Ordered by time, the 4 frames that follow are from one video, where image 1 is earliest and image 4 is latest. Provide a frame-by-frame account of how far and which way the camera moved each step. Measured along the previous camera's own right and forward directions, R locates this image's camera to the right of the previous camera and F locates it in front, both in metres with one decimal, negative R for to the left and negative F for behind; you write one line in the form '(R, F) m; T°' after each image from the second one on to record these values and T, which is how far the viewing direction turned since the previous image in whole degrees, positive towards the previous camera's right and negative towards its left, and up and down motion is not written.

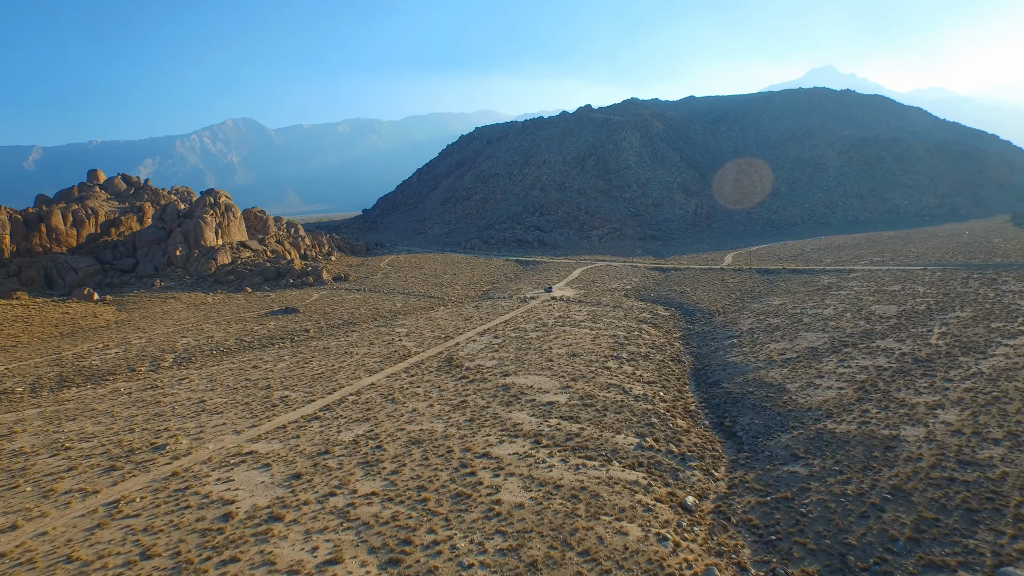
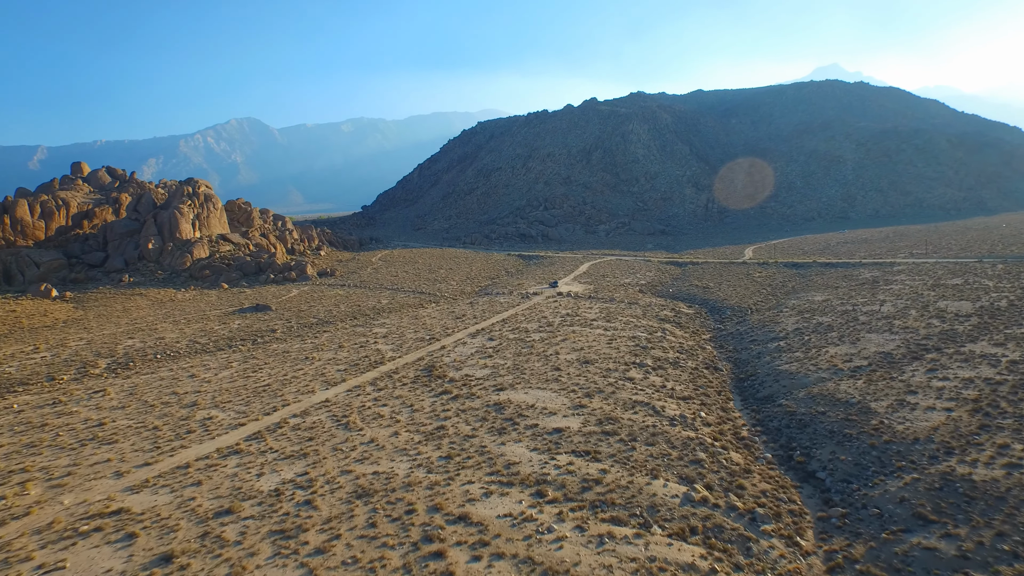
(+0.2, +3.9) m; 0°
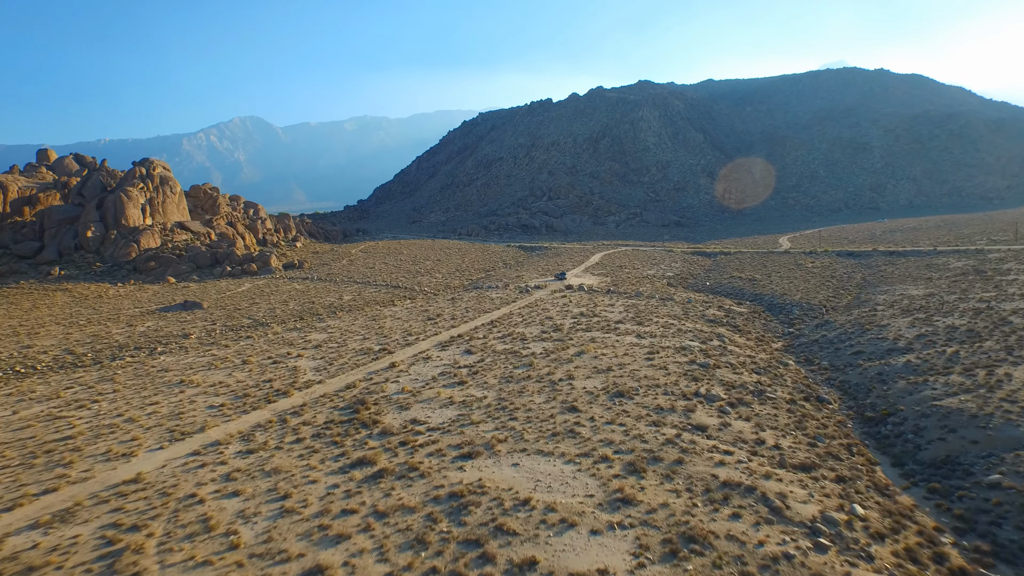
(+0.3, +6.2) m; 0°
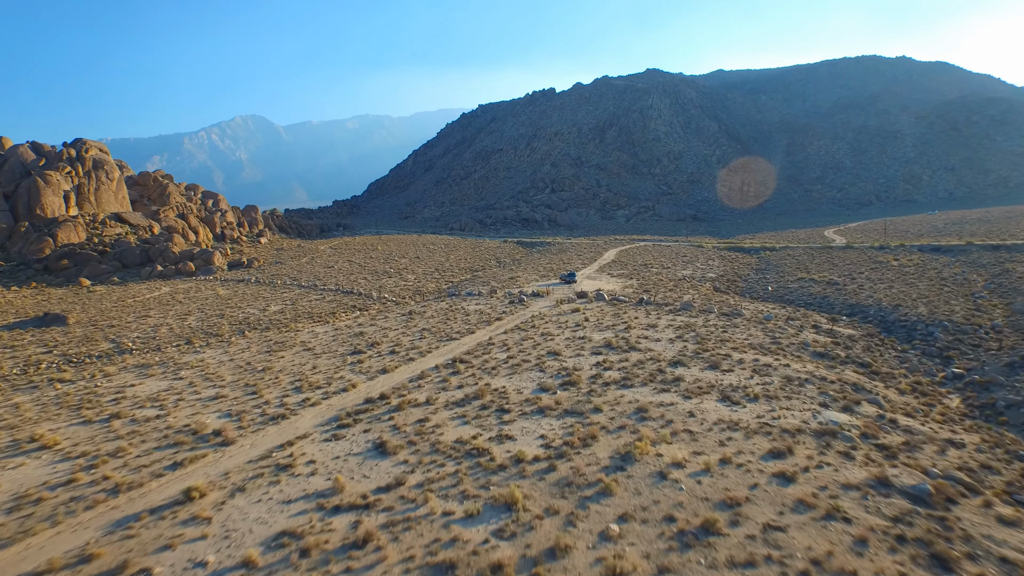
(+0.3, +6.7) m; 0°
